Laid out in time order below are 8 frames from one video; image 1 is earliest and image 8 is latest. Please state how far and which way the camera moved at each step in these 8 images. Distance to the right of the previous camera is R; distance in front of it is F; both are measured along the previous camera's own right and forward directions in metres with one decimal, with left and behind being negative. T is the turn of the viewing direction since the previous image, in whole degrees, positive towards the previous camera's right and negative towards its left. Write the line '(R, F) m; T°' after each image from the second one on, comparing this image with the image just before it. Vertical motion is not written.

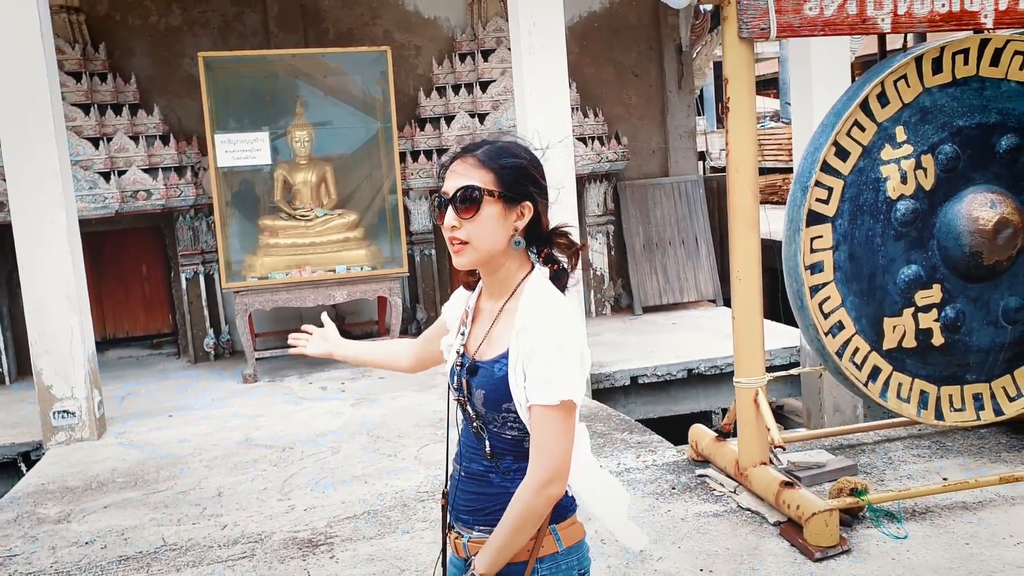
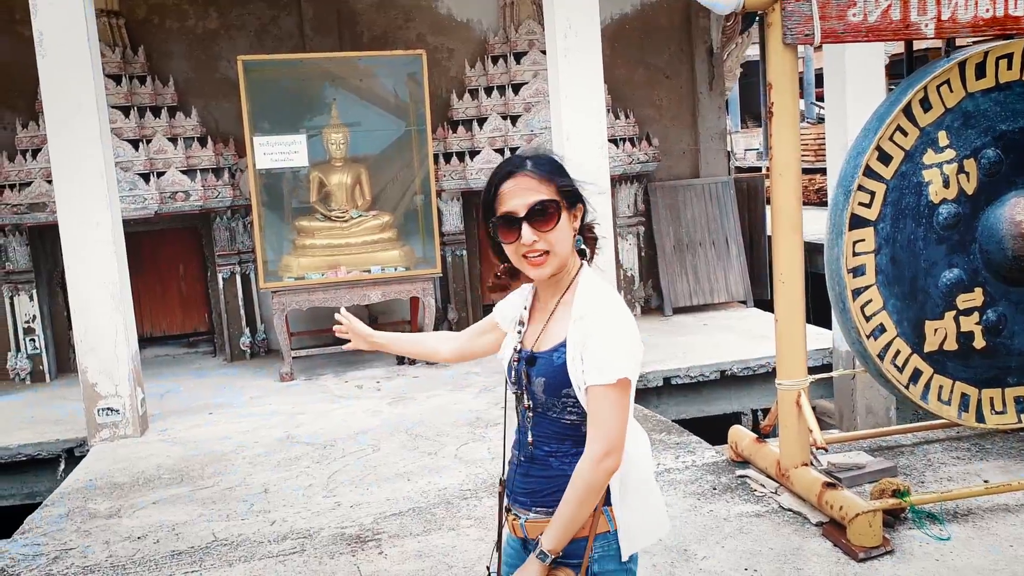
(-0.1, -0.1) m; -1°
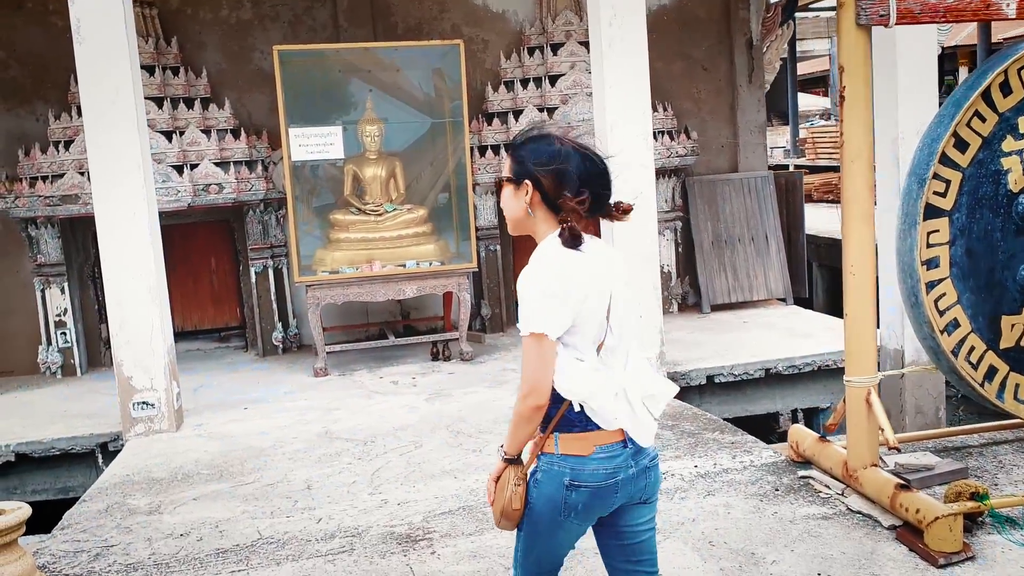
(-0.1, +0.1) m; -1°
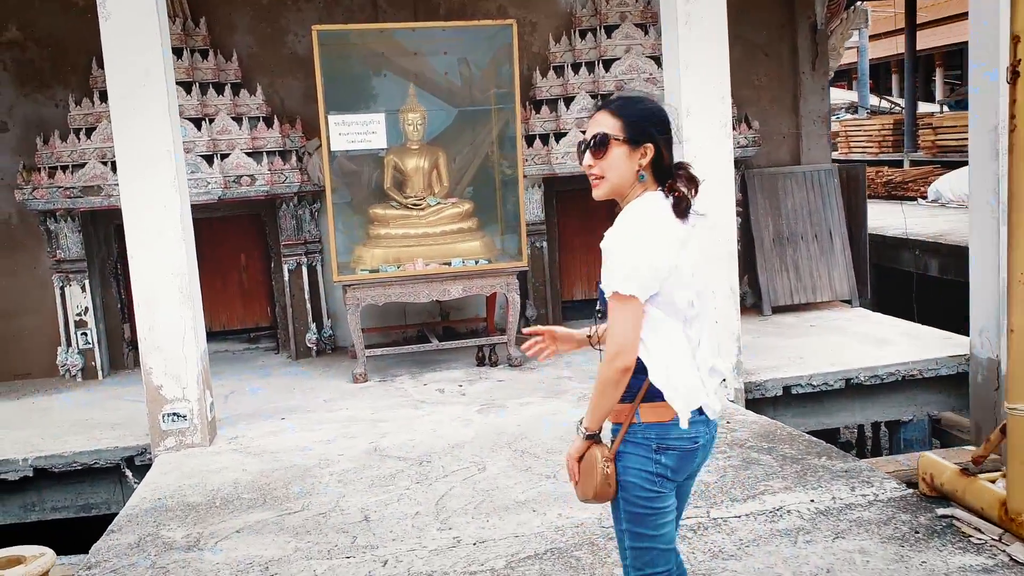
(-0.2, +0.4) m; -1°
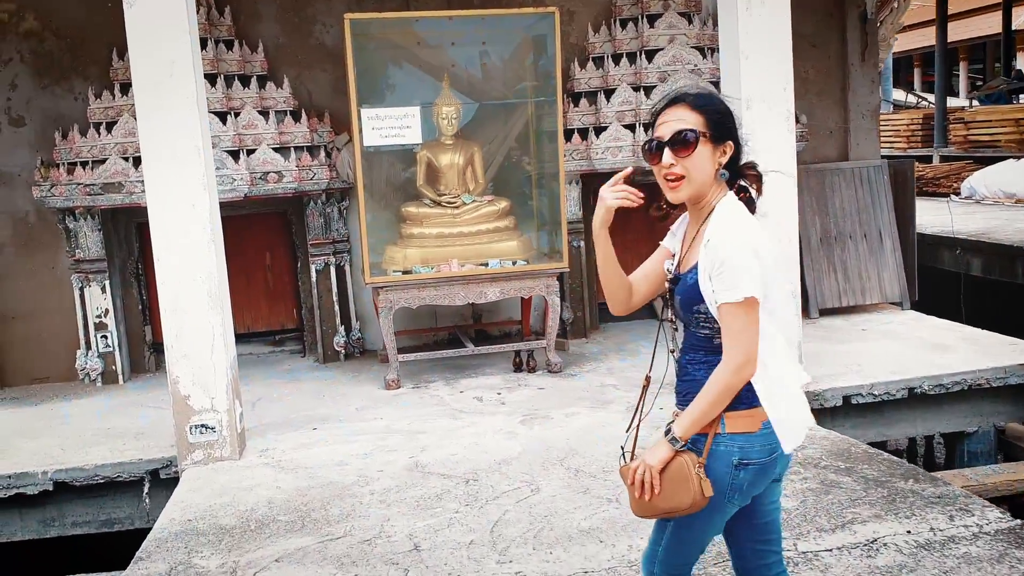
(-0.2, +0.3) m; -1°
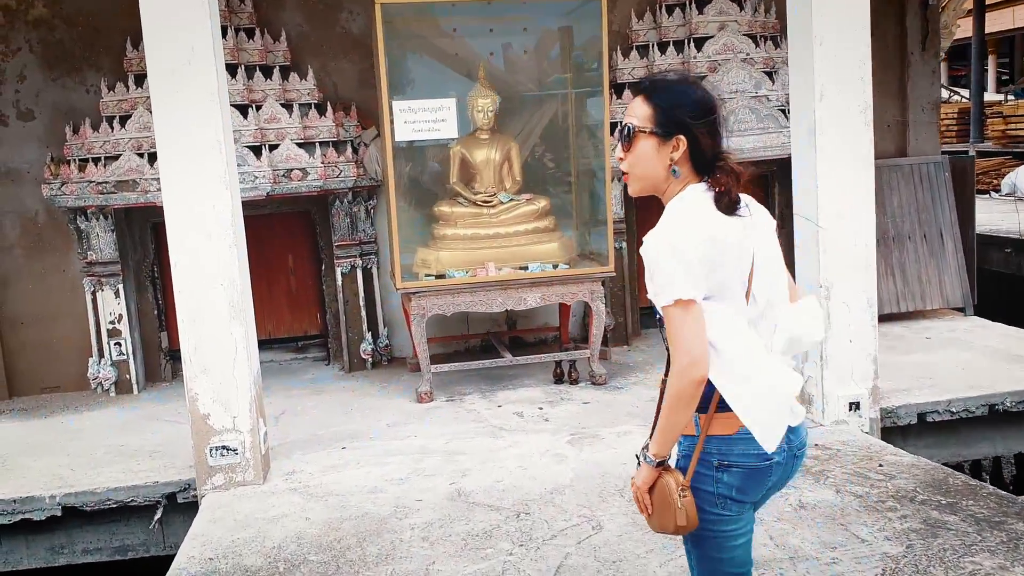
(-0.1, +0.4) m; -1°
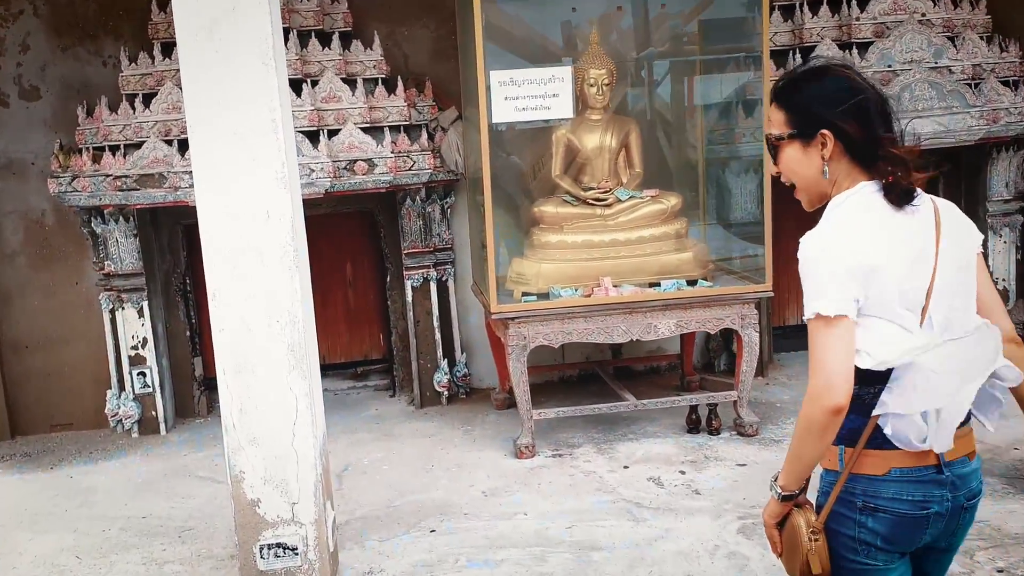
(-0.4, +1.1) m; -2°
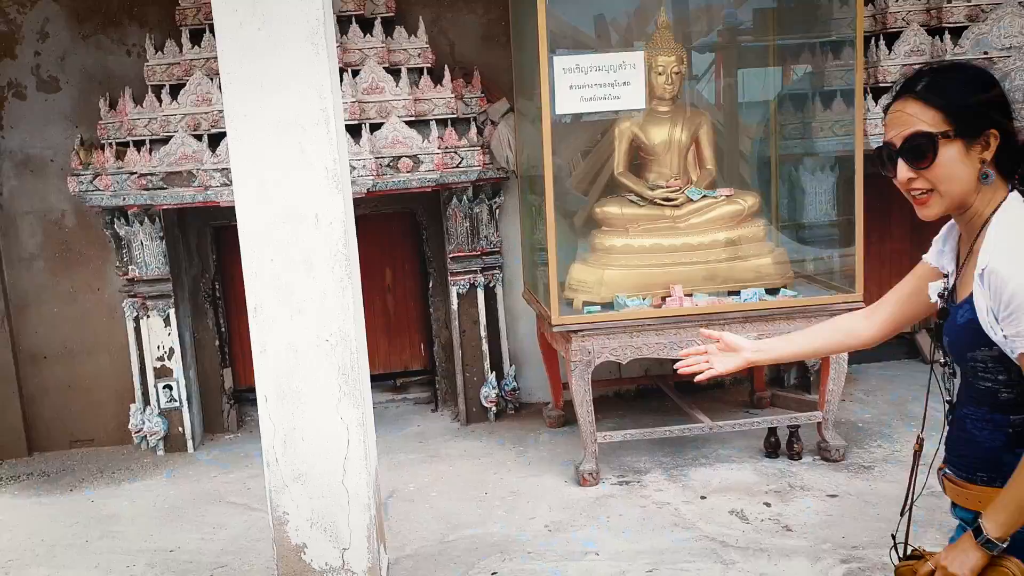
(-0.2, +0.4) m; -1°
